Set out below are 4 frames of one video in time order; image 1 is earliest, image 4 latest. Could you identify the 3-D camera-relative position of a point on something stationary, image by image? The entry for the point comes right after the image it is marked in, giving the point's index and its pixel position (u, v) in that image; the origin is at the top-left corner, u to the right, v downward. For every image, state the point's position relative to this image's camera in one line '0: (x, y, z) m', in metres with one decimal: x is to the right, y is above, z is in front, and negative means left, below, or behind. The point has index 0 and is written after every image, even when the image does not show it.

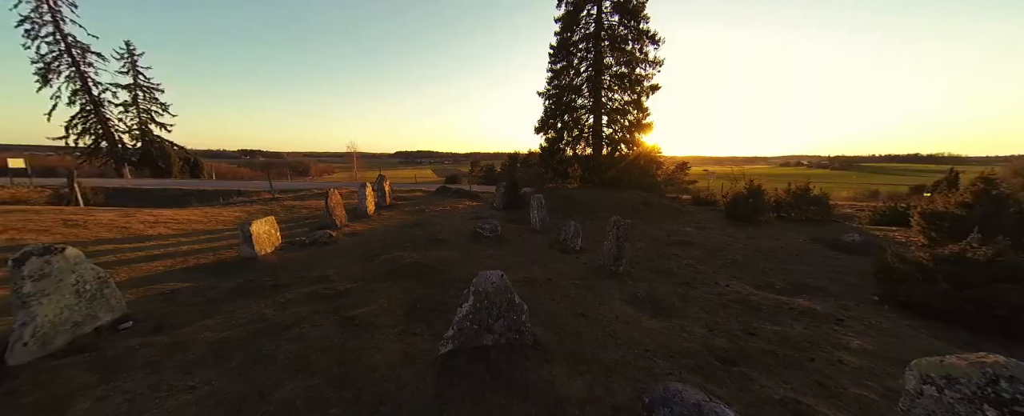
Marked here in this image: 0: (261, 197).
0: (-15.9, +0.7, +18.4) m
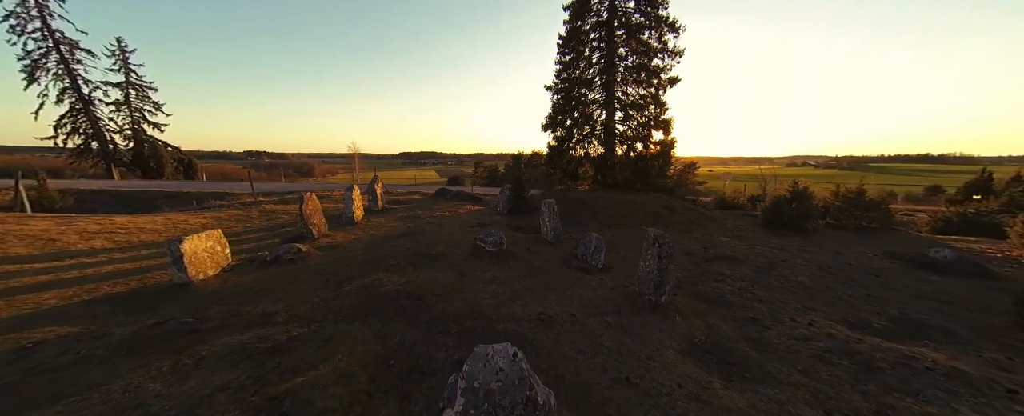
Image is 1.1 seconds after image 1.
0: (-15.6, +0.5, +16.7) m
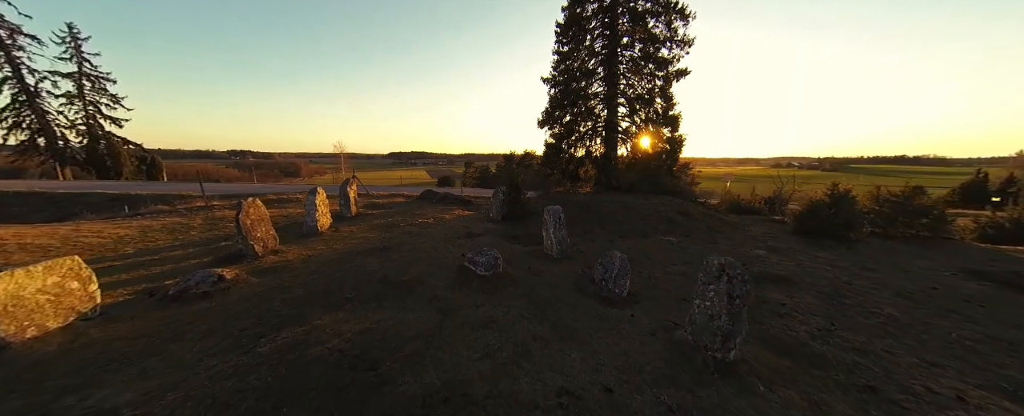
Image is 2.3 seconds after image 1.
0: (-15.9, +0.2, +14.3) m
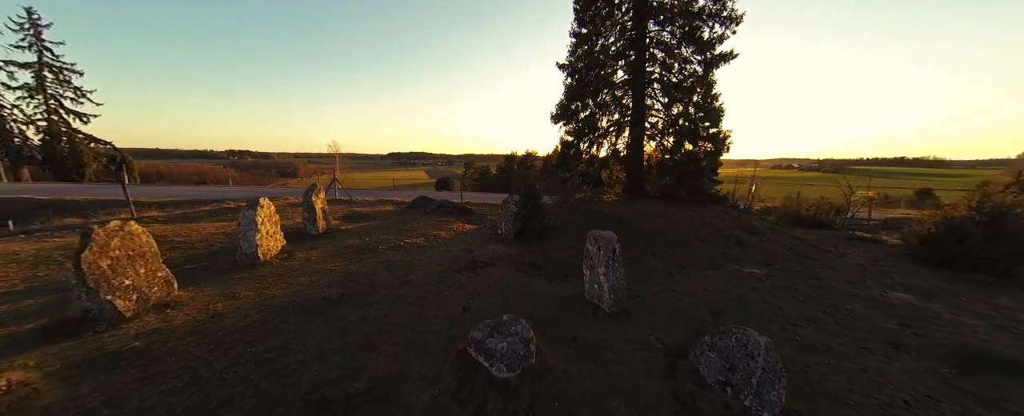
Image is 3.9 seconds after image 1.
0: (-15.3, -0.3, +11.1) m
